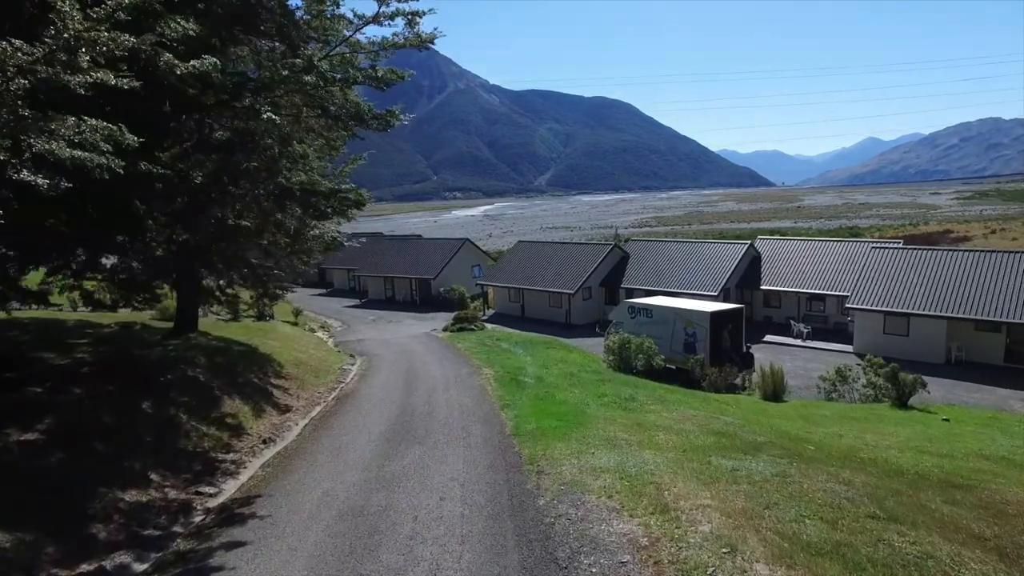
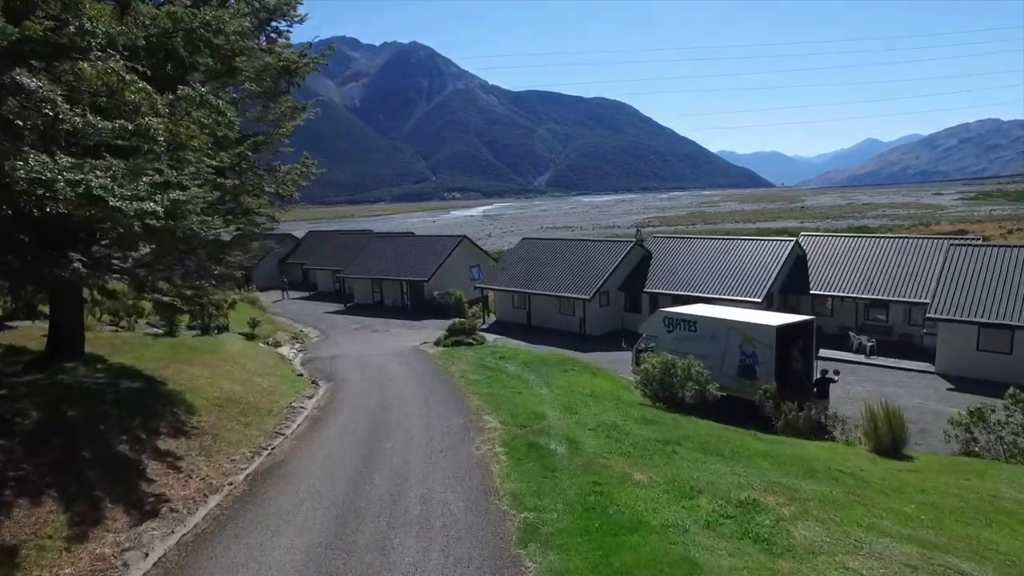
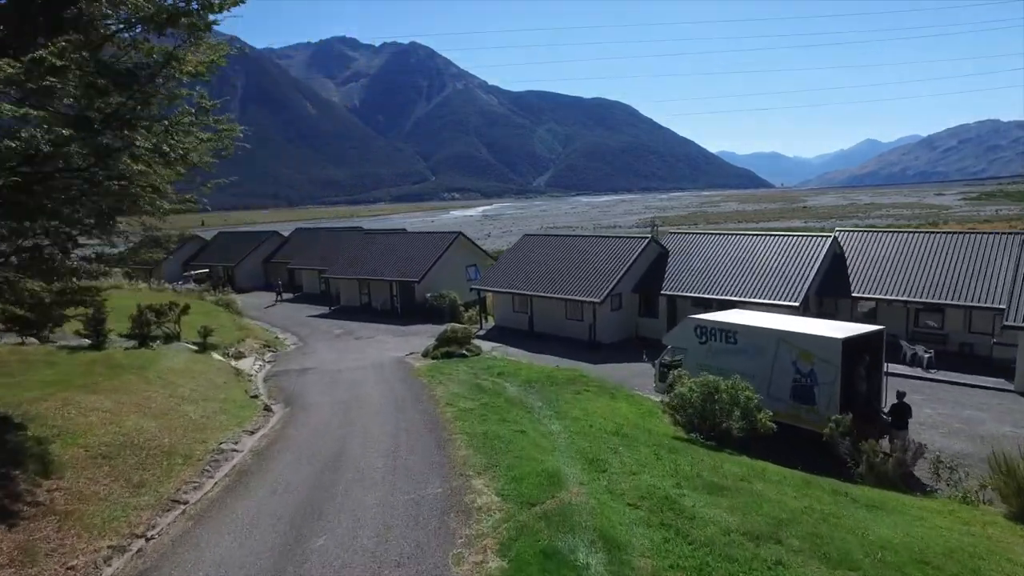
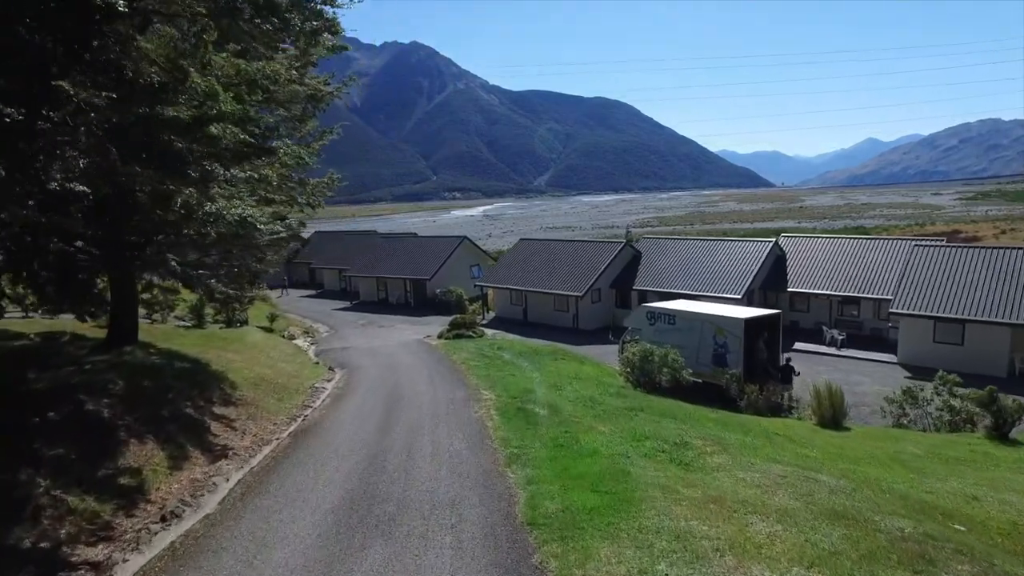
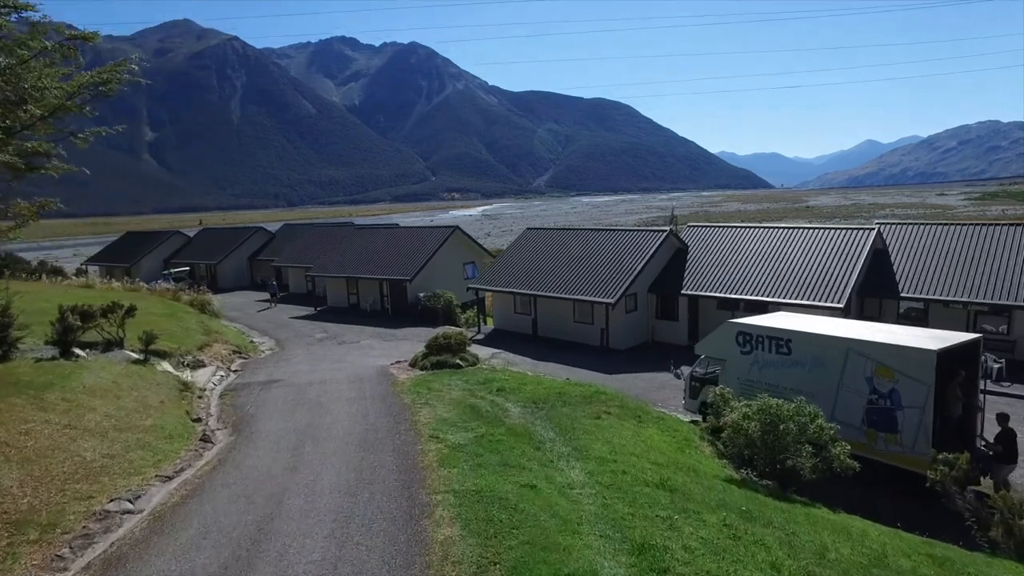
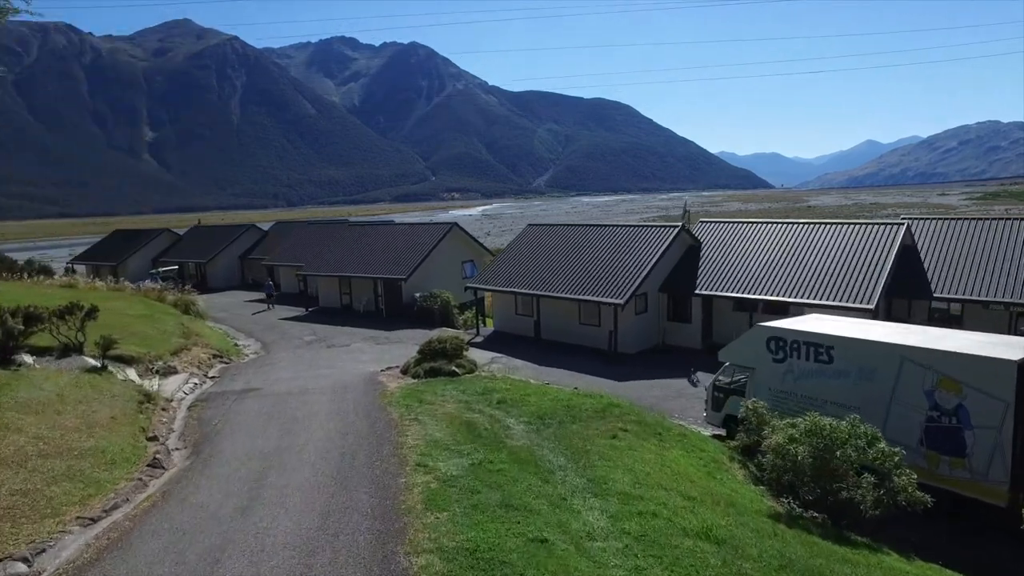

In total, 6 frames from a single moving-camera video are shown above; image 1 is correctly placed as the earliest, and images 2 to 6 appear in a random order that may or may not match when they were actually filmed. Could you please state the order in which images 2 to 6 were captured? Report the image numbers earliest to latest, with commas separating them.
4, 2, 3, 5, 6
